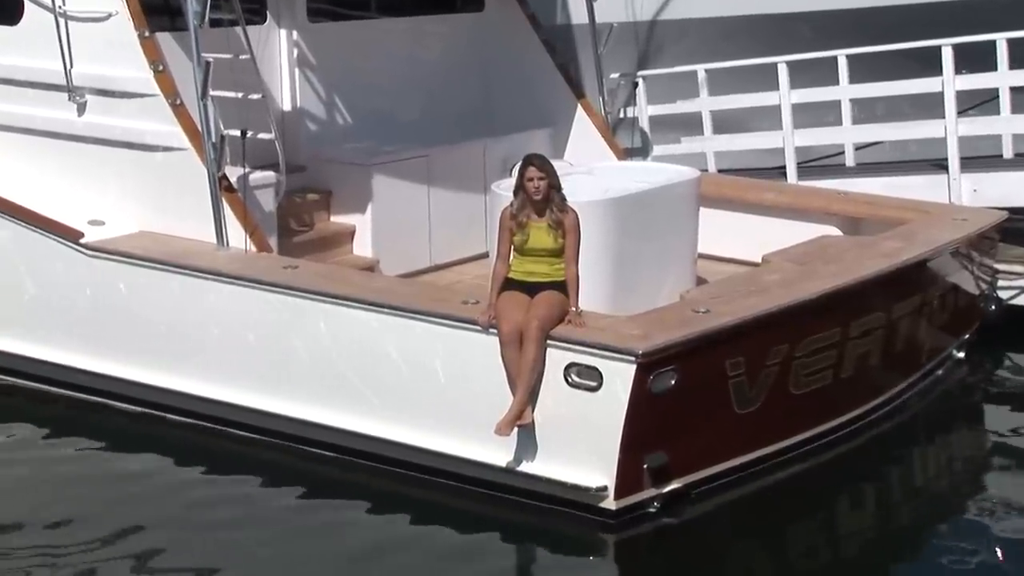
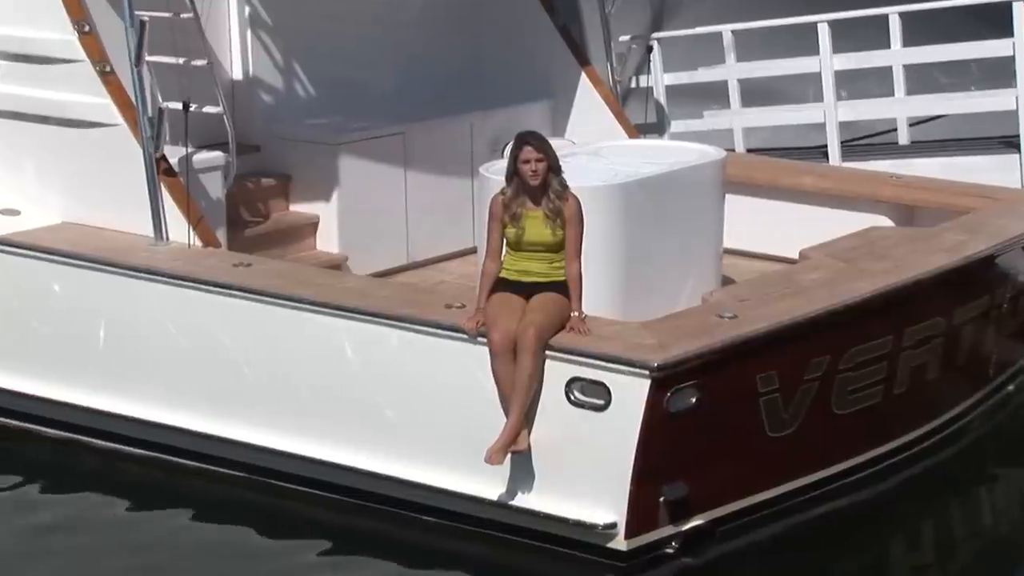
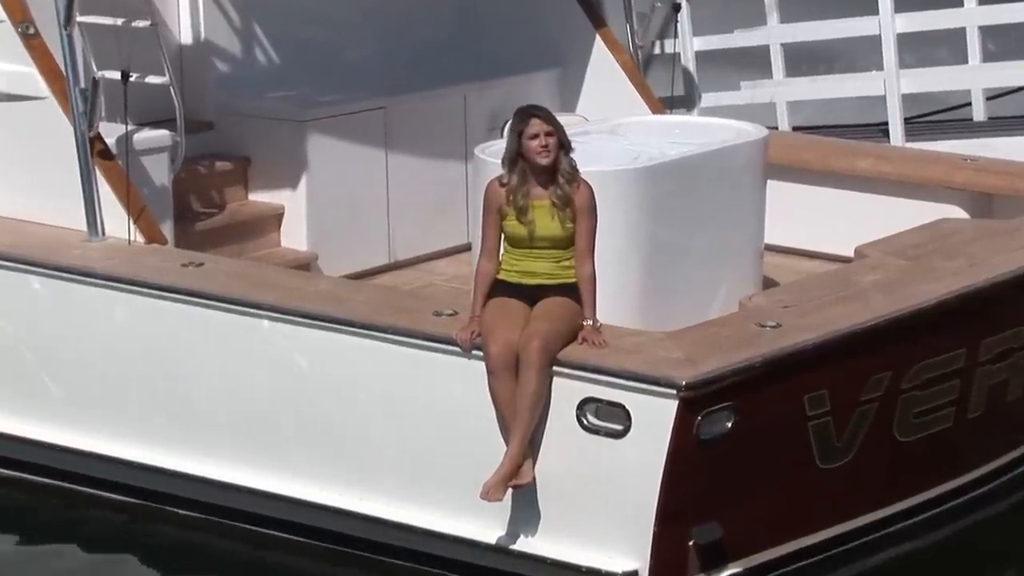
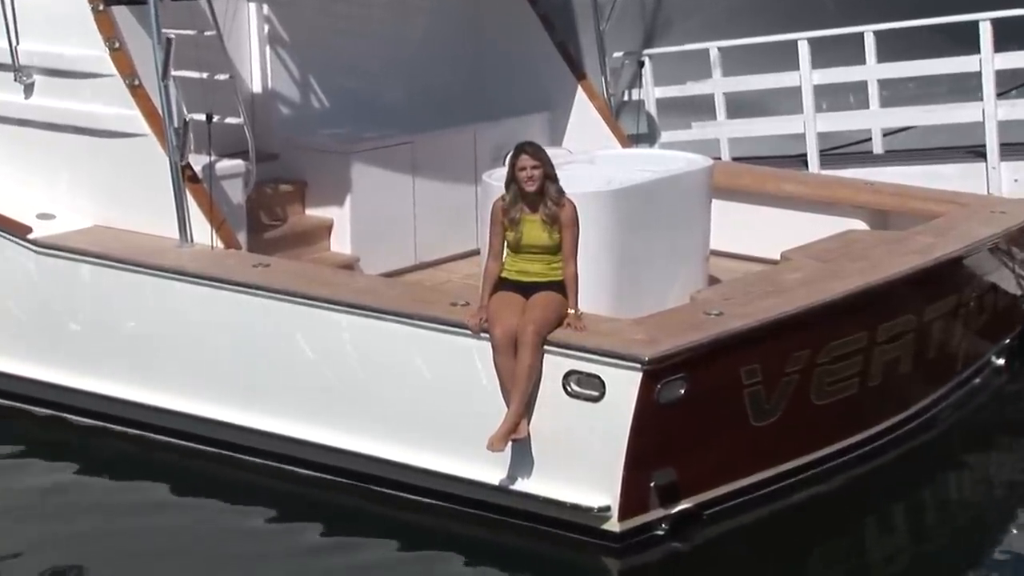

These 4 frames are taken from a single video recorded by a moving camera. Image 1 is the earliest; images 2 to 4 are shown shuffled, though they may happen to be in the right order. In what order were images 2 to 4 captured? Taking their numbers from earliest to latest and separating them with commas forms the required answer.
4, 2, 3
